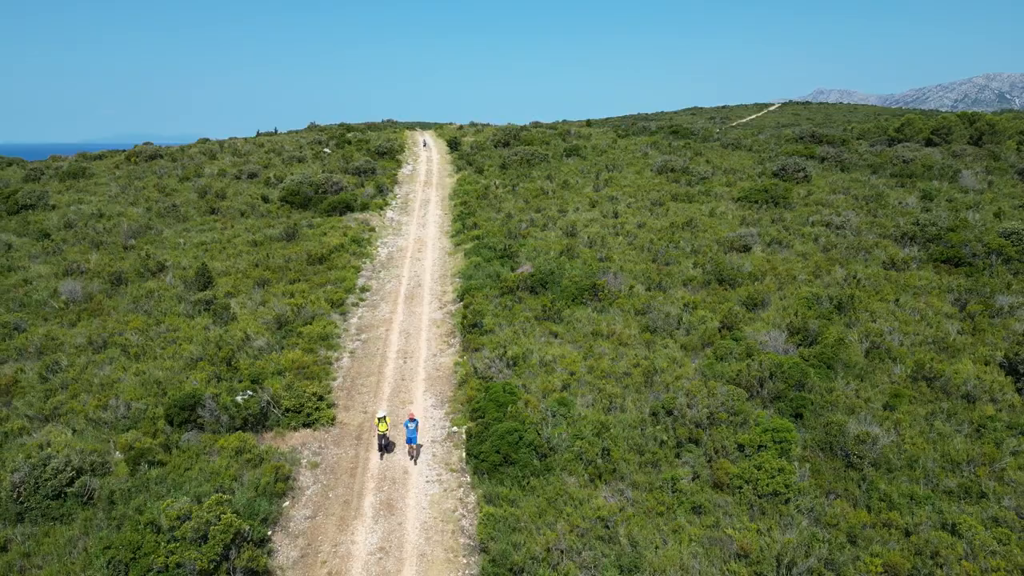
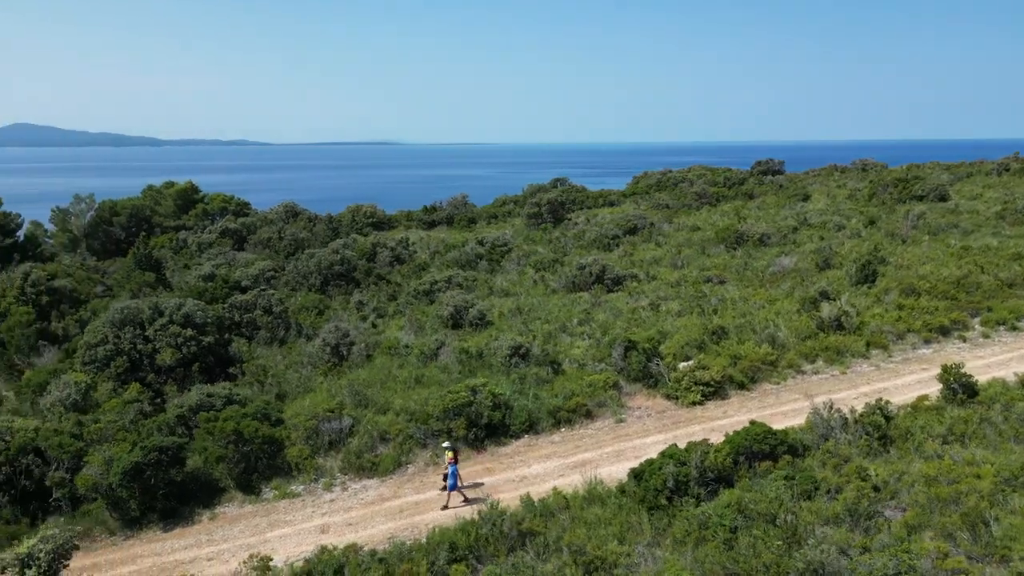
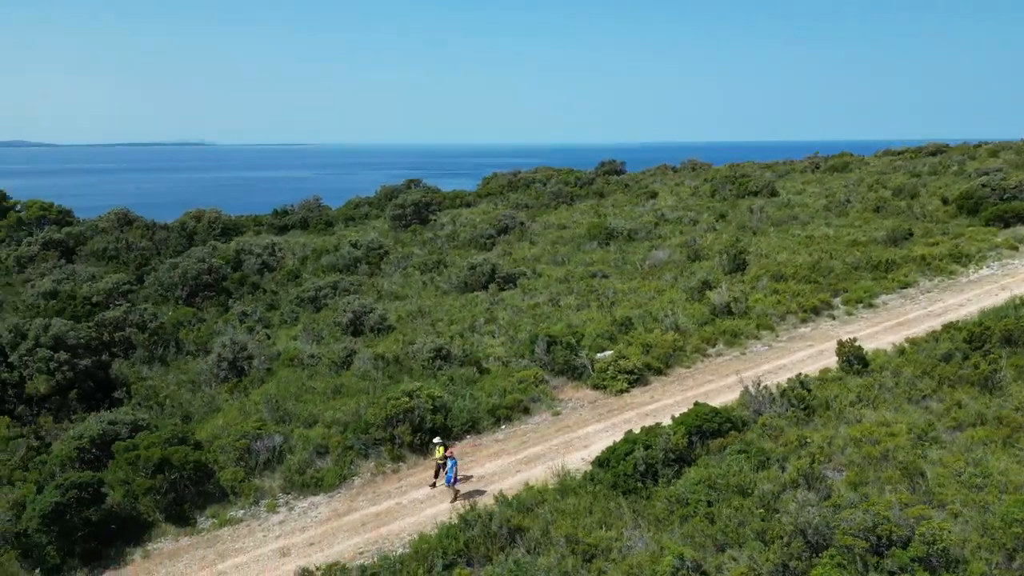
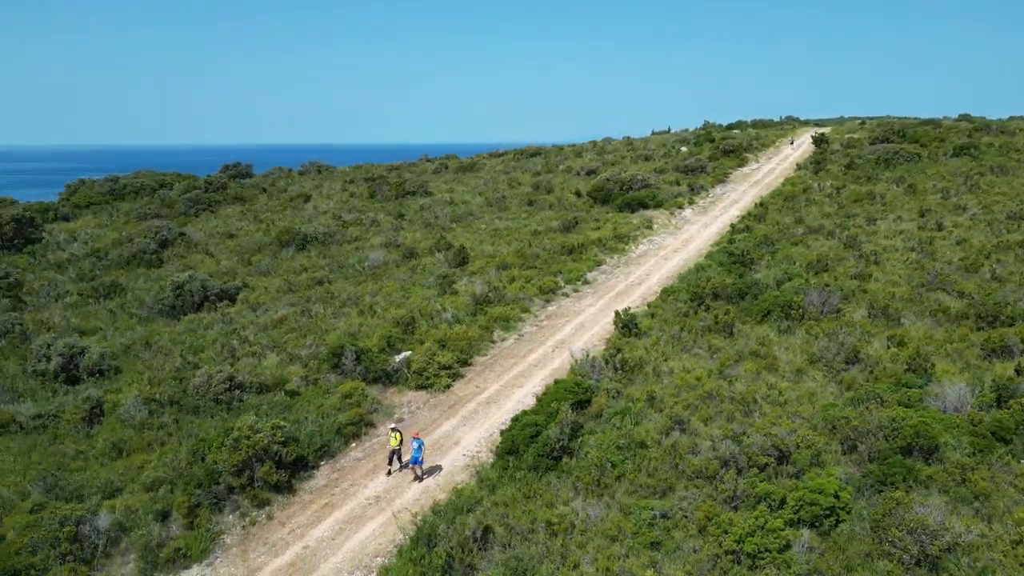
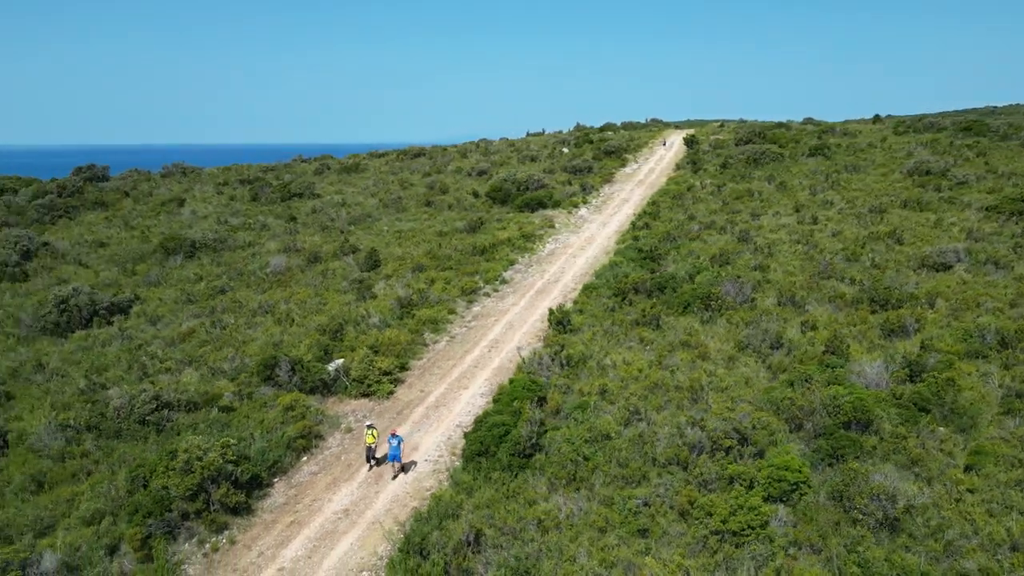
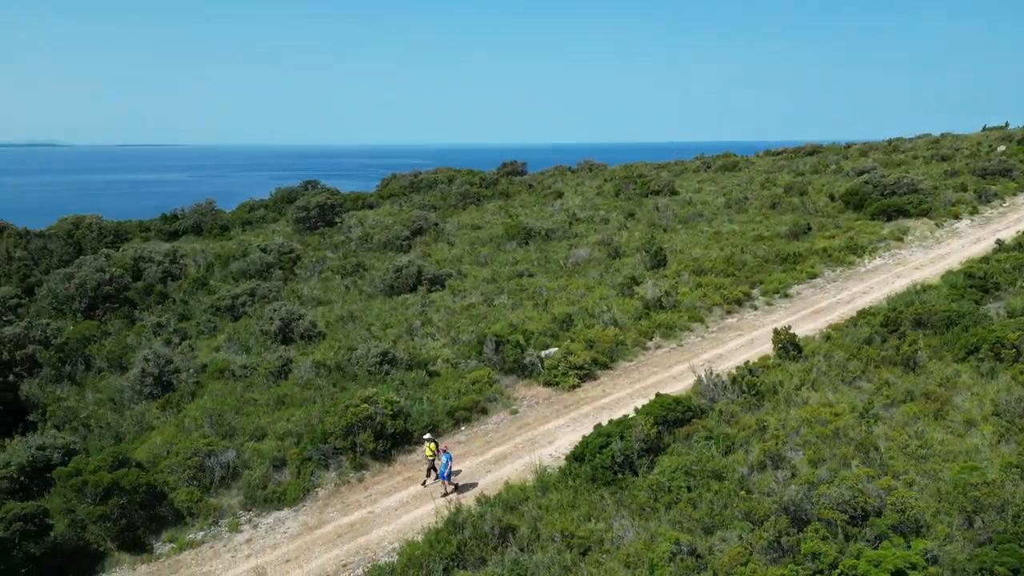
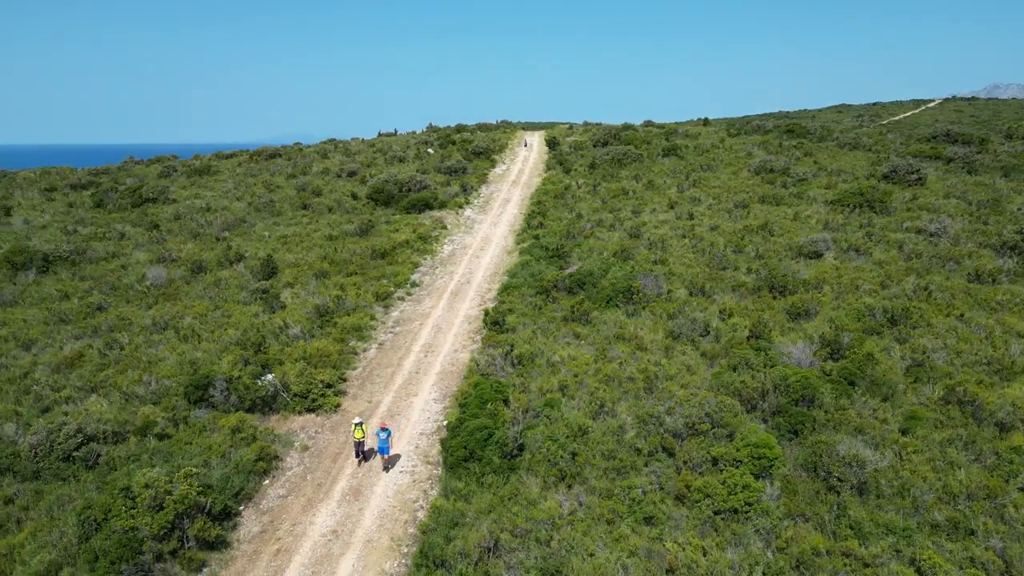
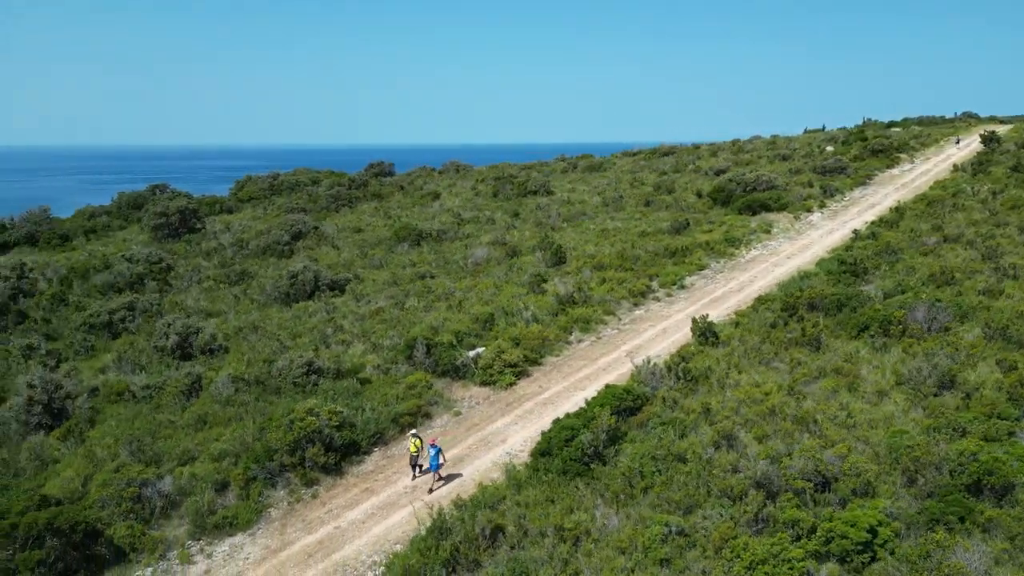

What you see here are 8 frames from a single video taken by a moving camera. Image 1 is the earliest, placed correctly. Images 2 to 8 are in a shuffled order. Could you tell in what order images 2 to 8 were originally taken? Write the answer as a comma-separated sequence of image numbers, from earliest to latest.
7, 5, 4, 8, 6, 3, 2
